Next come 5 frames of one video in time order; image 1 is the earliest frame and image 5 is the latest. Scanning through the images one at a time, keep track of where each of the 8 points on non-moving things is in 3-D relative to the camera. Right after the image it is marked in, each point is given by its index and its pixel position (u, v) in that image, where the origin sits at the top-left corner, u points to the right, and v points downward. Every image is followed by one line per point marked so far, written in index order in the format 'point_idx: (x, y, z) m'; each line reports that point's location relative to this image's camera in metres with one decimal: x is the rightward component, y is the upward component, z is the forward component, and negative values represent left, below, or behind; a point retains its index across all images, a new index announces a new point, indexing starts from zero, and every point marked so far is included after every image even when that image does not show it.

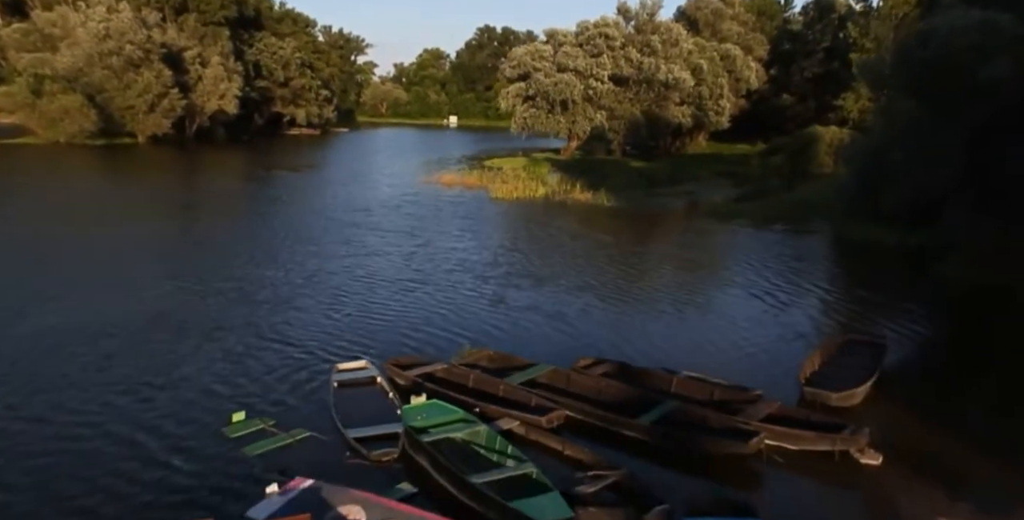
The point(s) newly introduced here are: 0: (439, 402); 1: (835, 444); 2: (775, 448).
0: (-1.5, -2.9, +15.3) m
1: (+6.1, -3.4, +14.3) m
2: (+5.0, -3.6, +14.6) m
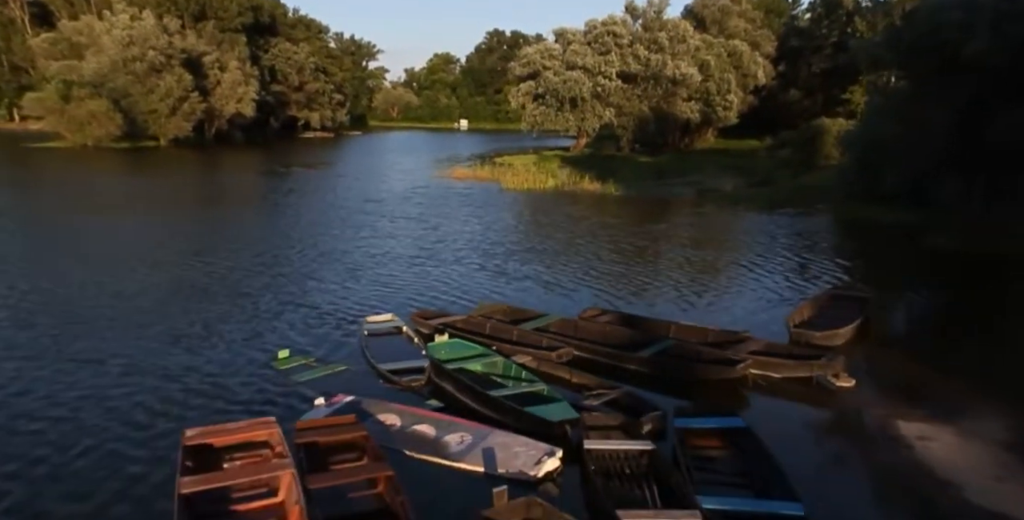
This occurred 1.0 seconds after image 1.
0: (-1.2, -1.8, +17.3) m
1: (+6.4, -2.3, +16.1) m
2: (+5.3, -2.5, +16.4) m
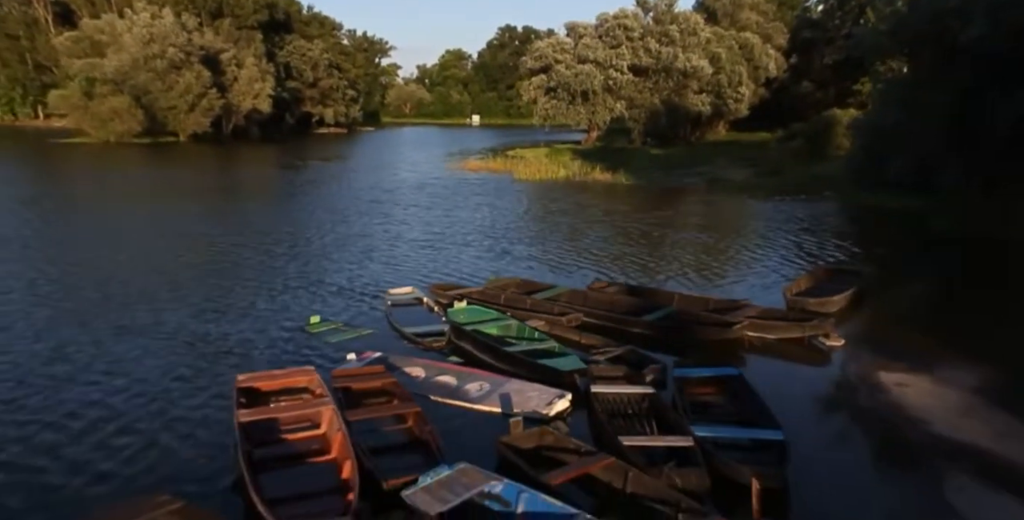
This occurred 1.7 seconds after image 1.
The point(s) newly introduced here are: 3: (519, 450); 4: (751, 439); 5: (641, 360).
0: (-0.9, -1.2, +18.6) m
1: (+6.7, -1.6, +17.4) m
2: (+5.6, -1.8, +17.7) m
3: (+0.1, -2.8, +11.1) m
4: (+3.5, -2.7, +11.3) m
5: (+2.6, -2.0, +15.5) m
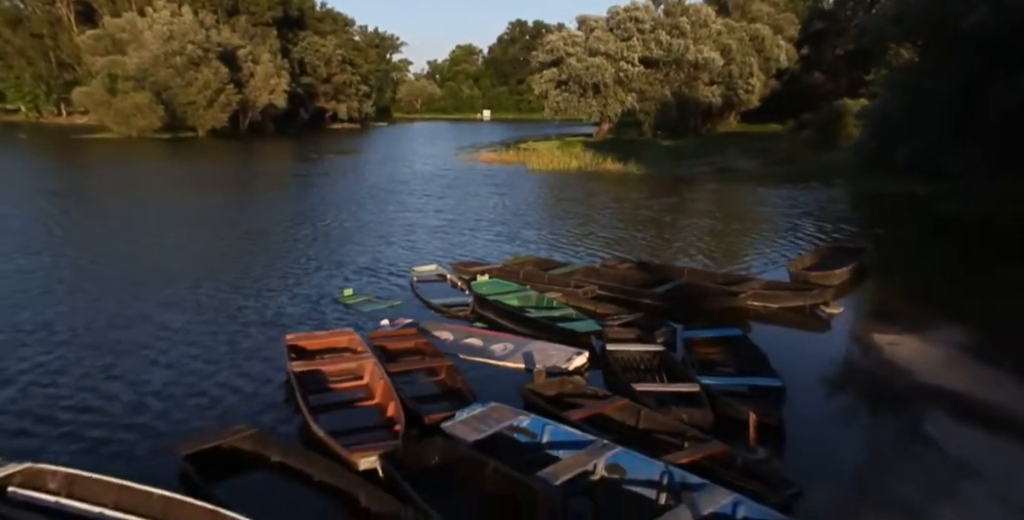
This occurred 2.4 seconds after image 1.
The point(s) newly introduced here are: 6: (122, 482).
0: (-0.4, -0.6, +20.0) m
1: (+7.2, -1.0, +18.6) m
2: (+6.1, -1.1, +18.9) m
3: (+0.5, -2.2, +12.4) m
4: (+3.9, -2.1, +12.6) m
5: (+3.1, -1.4, +16.8) m
6: (-4.2, -2.4, +8.4) m
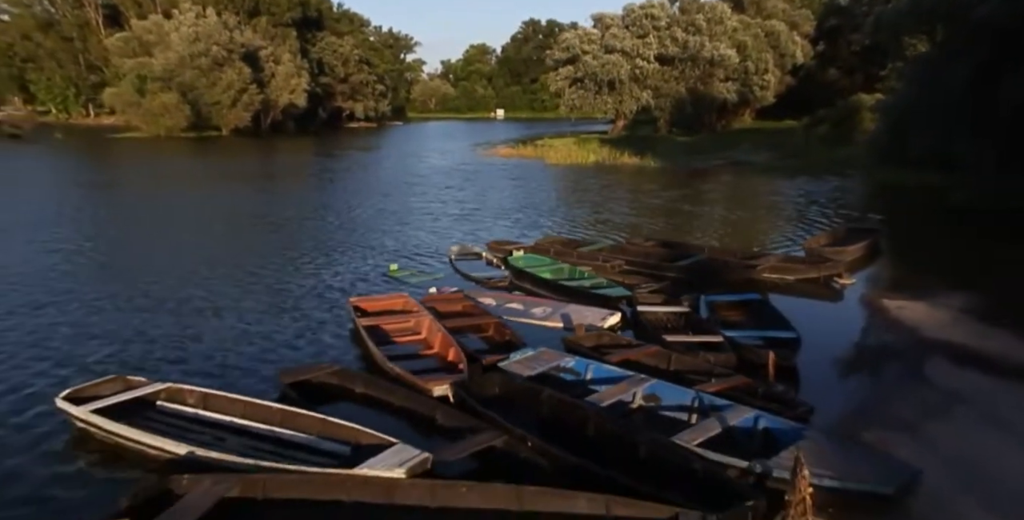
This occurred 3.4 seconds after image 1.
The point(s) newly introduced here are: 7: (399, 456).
0: (+0.6, +0.1, +21.5) m
1: (+8.1, -0.3, +20.0) m
2: (+7.0, -0.5, +20.4) m
3: (+1.3, -1.6, +13.9) m
4: (+4.7, -1.4, +14.1) m
5: (+3.9, -0.8, +18.3) m
6: (-3.4, -1.8, +10.0) m
7: (-1.3, -2.2, +8.7) m
